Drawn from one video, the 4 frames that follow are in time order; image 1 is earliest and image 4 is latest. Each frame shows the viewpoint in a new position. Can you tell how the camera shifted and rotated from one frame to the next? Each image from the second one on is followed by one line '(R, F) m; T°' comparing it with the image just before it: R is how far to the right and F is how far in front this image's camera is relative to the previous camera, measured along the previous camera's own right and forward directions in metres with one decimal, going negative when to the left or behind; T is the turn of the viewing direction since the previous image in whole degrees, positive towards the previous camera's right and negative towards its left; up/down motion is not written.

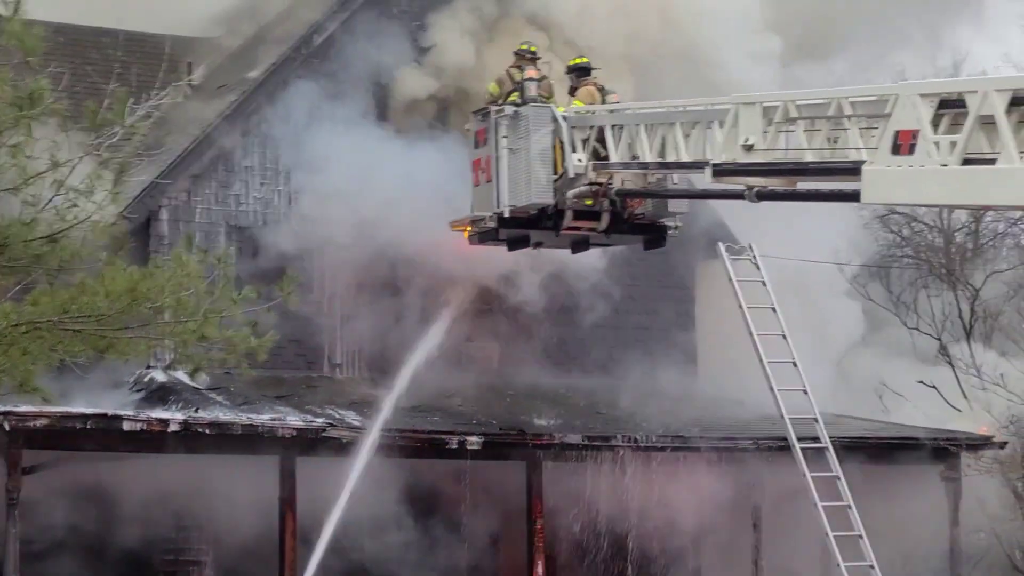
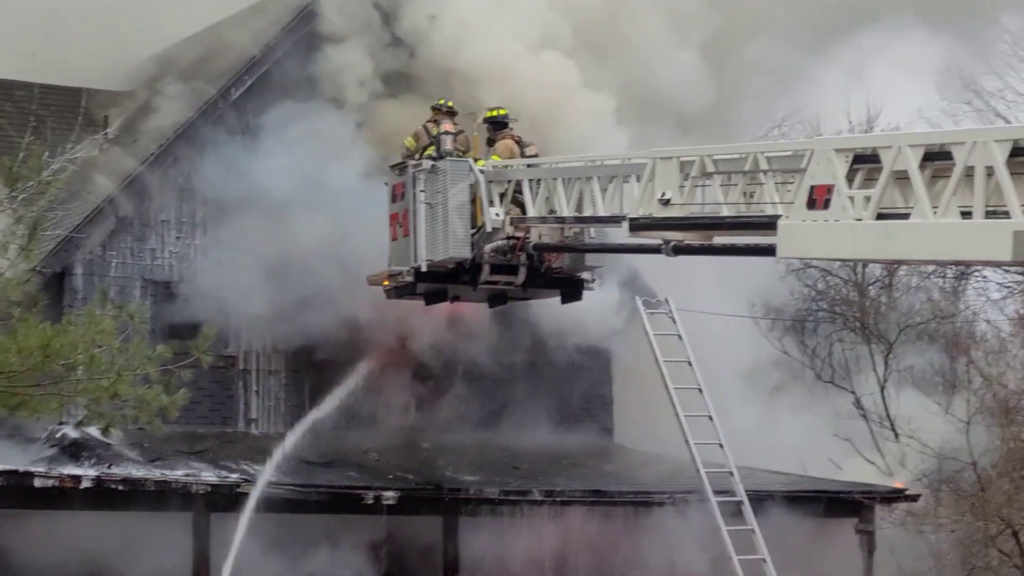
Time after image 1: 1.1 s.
(0.0, 0.0) m; +3°
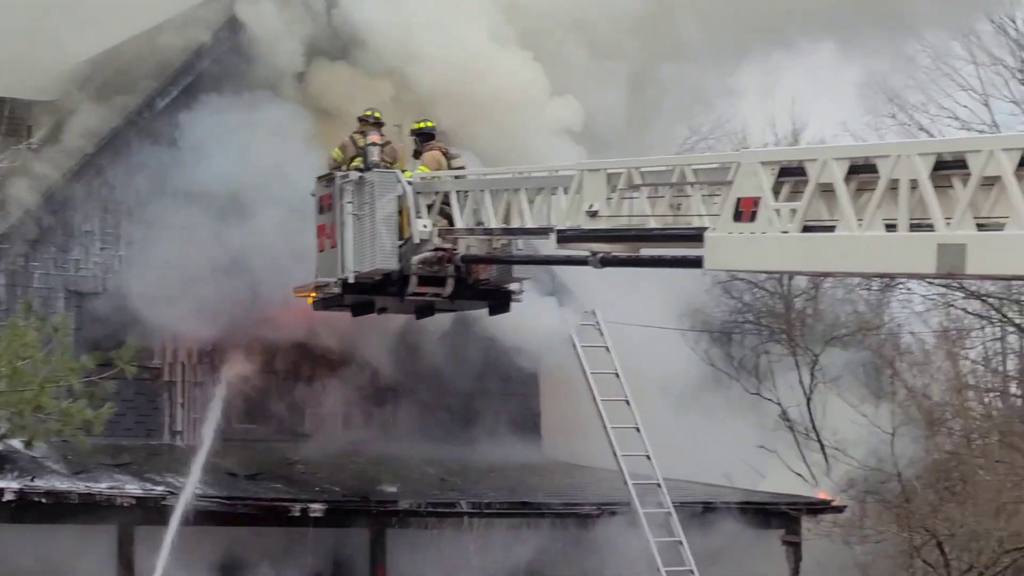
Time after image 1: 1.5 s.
(0.0, 0.0) m; +2°
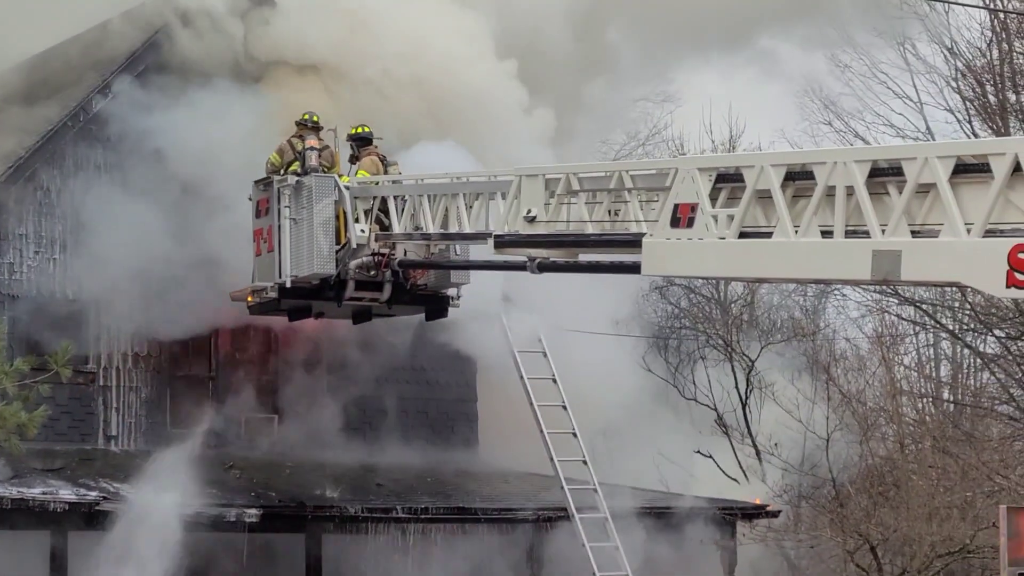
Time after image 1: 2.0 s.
(0.0, 0.0) m; +2°
